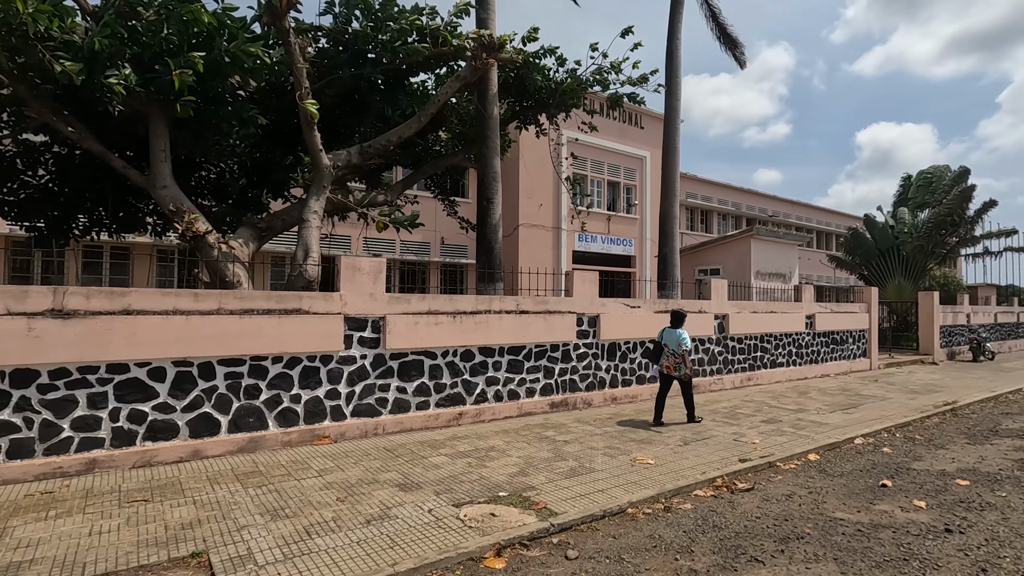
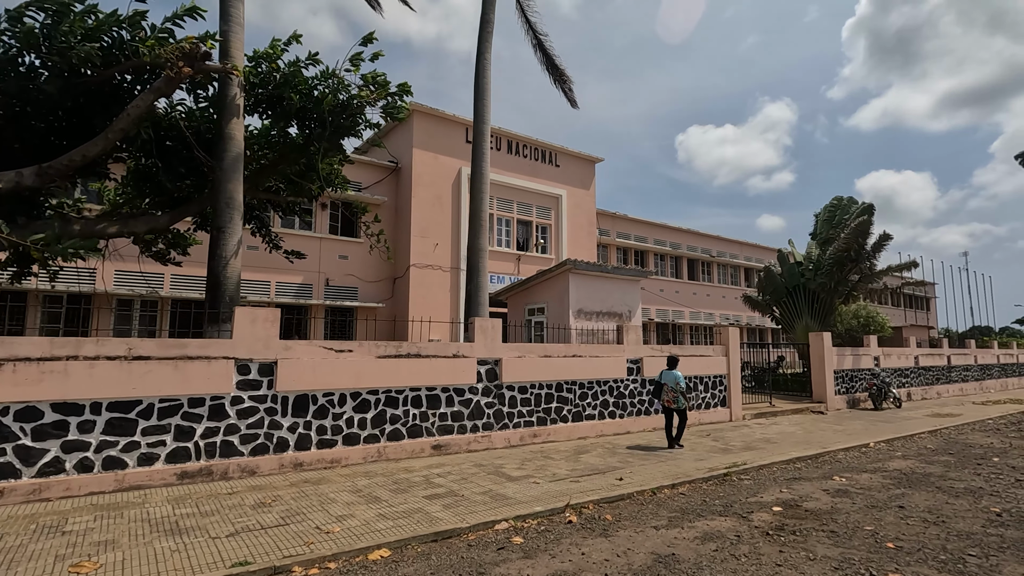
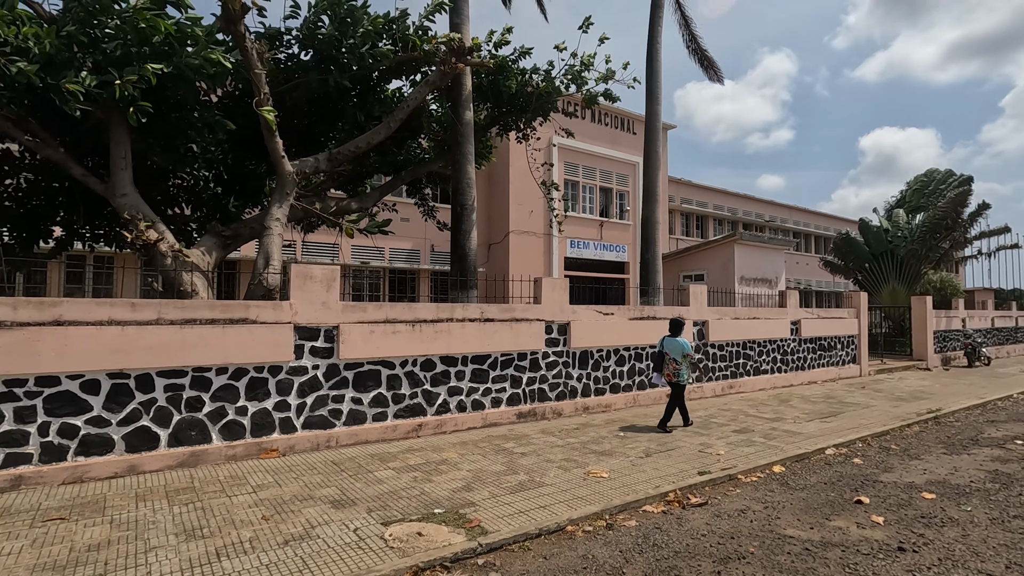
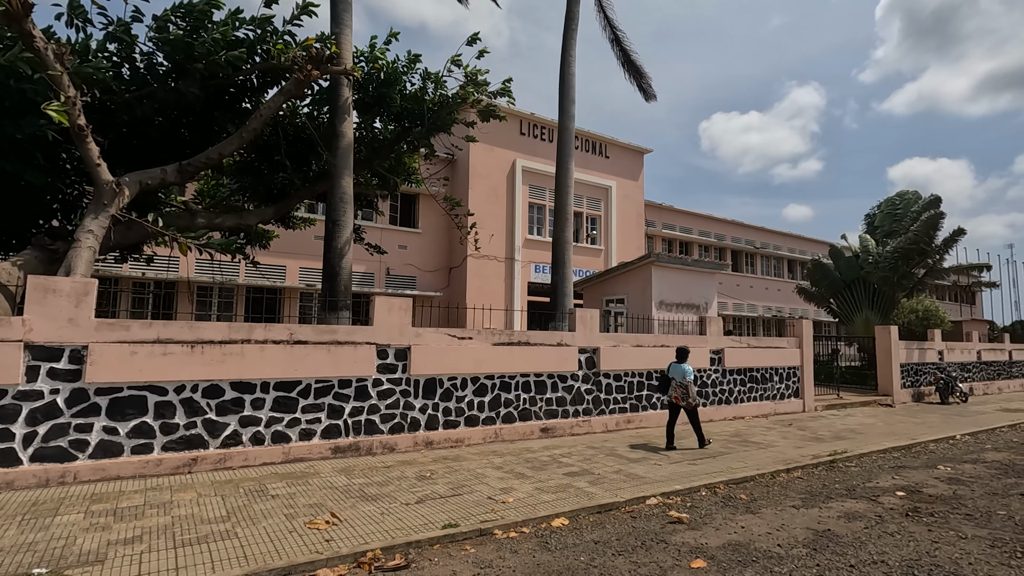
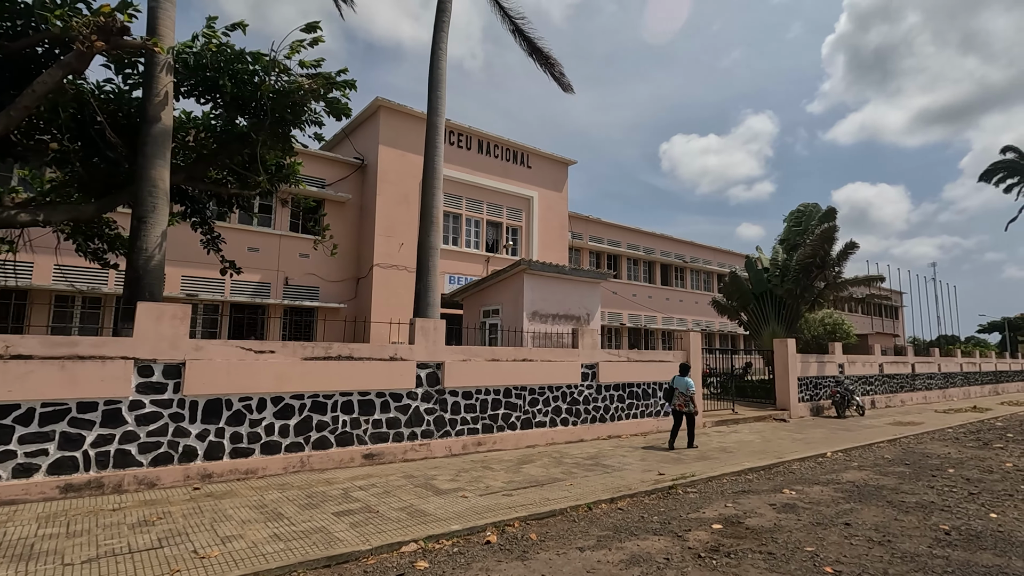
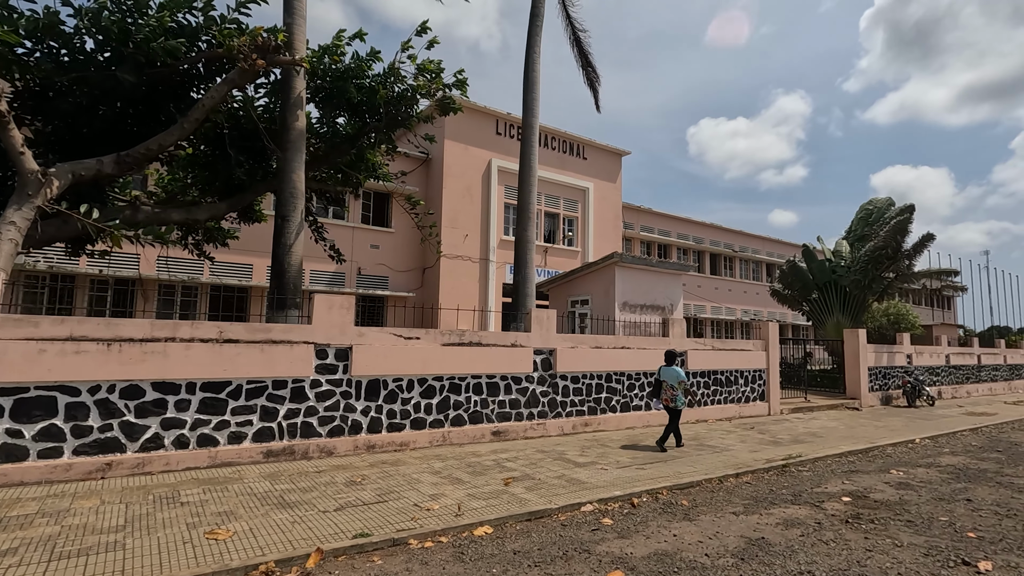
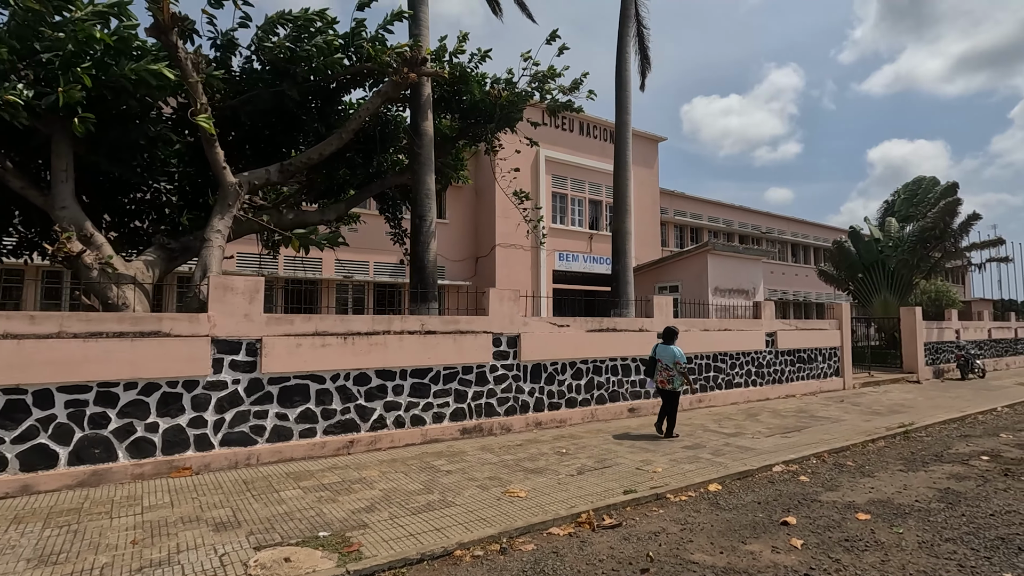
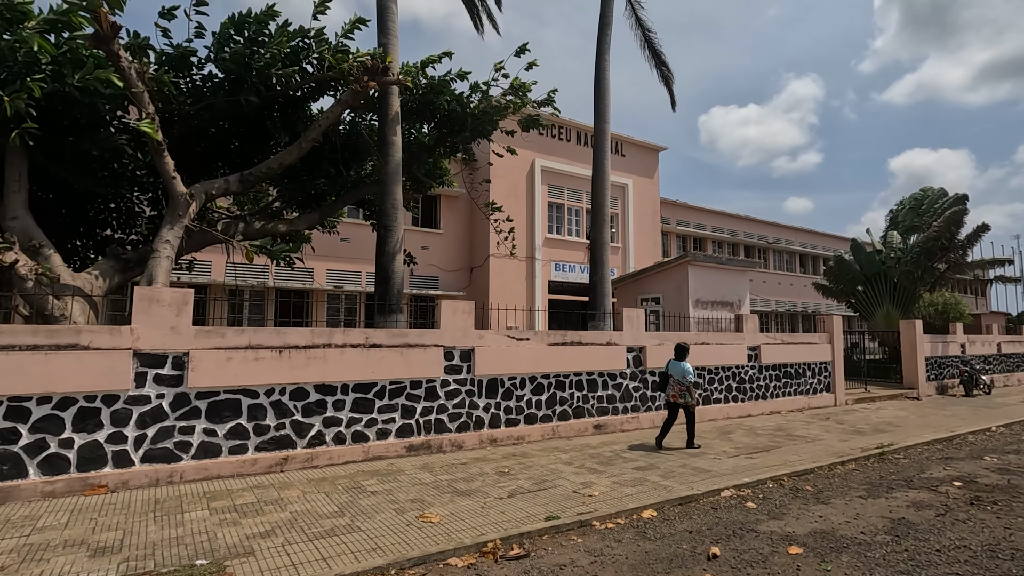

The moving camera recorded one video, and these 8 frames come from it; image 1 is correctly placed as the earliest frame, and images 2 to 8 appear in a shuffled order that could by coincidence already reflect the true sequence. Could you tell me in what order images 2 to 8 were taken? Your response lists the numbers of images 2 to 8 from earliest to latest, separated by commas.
3, 7, 8, 4, 6, 2, 5
